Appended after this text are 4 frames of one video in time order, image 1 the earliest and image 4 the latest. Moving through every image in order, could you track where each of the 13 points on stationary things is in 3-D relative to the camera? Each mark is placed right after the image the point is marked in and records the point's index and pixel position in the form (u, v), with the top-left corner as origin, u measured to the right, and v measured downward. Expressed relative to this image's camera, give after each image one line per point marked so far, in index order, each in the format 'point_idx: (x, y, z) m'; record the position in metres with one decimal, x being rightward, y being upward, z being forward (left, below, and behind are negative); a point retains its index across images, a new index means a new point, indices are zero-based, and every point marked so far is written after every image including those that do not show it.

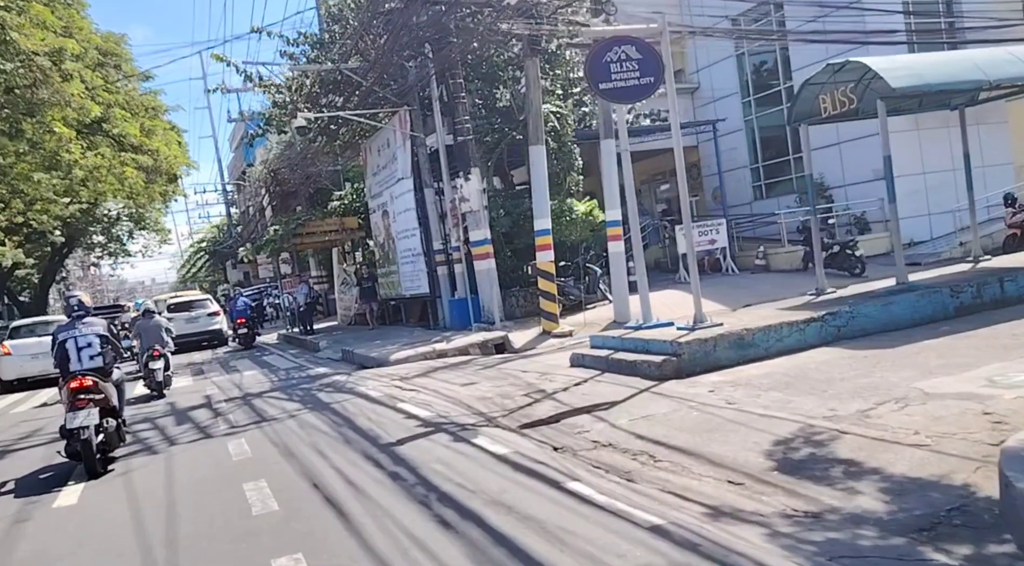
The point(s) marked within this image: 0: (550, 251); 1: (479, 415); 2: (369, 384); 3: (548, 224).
0: (+0.7, +0.6, +17.8) m
1: (-0.3, -1.2, +9.3) m
2: (-2.0, -1.4, +13.6) m
3: (+0.6, +1.1, +17.6) m
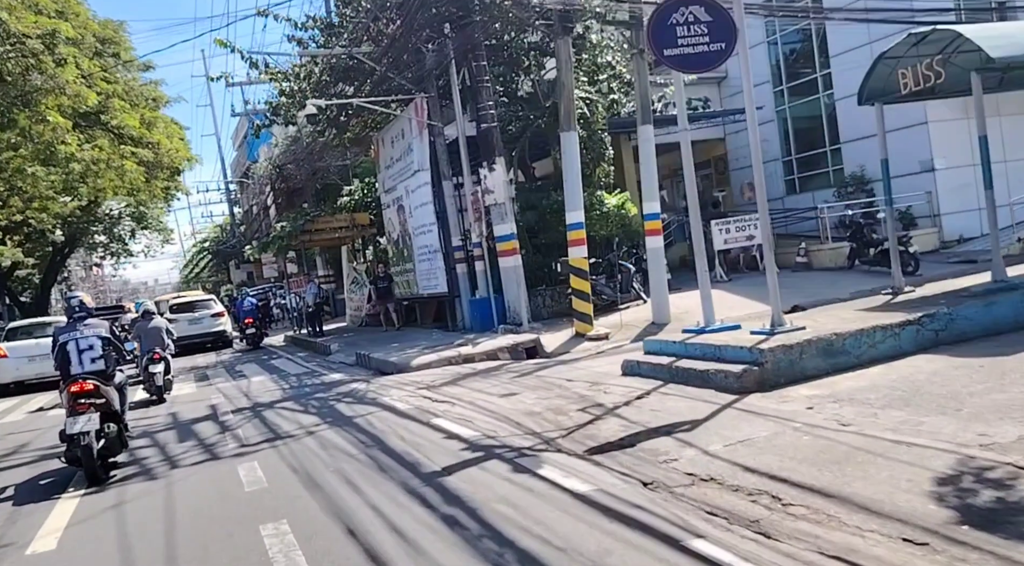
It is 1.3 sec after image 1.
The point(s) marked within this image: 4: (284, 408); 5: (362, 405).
0: (+1.2, +0.6, +16.4) m
1: (+0.2, -1.2, +7.9) m
2: (-1.5, -1.4, +12.2) m
3: (+1.1, +1.1, +16.2) m
4: (-2.8, -1.6, +12.2) m
5: (-1.7, -1.4, +11.3) m
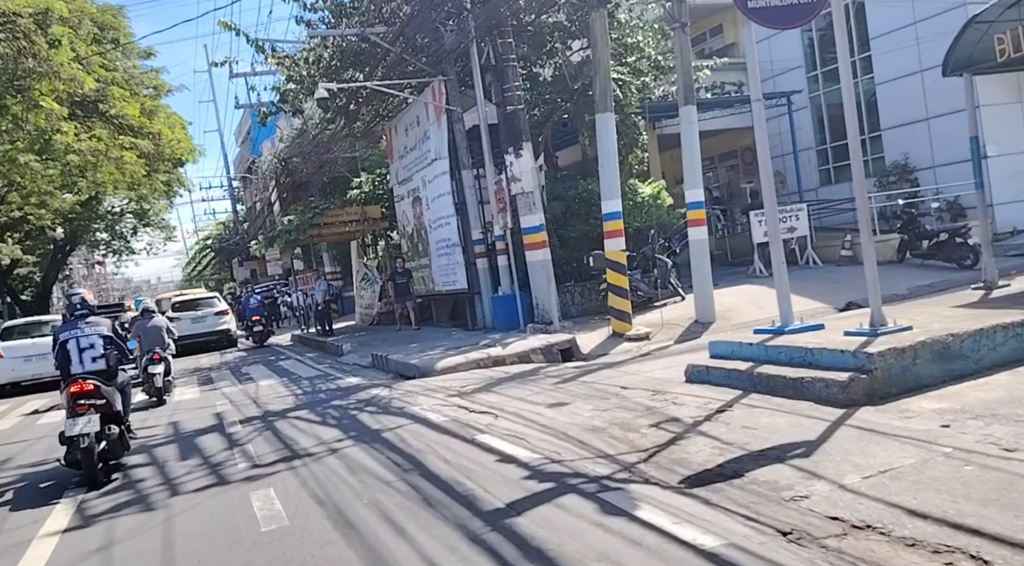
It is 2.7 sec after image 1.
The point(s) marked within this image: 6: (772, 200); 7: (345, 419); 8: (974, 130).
0: (+1.7, +0.7, +15.1) m
1: (+0.6, -1.2, +6.5) m
2: (-1.0, -1.3, +10.9) m
3: (+1.6, +1.2, +14.9) m
4: (-2.4, -1.5, +10.9) m
5: (-1.3, -1.4, +10.0) m
6: (+2.7, +0.8, +9.9) m
7: (-1.7, -1.4, +10.2) m
8: (+5.1, +1.7, +10.7) m
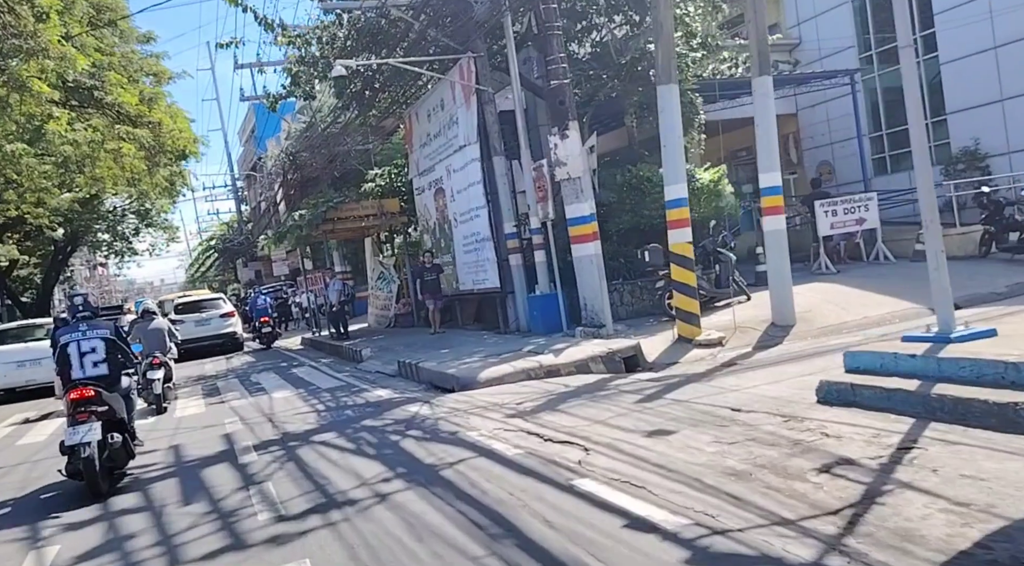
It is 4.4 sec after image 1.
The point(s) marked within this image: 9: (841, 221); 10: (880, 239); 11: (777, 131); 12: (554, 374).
0: (+2.4, +0.7, +13.1) m
1: (+1.3, -1.1, +4.6) m
2: (-0.4, -1.3, +9.0) m
3: (+2.3, +1.2, +12.9) m
4: (-1.7, -1.5, +9.0) m
5: (-0.6, -1.3, +8.1) m
6: (+3.3, +0.9, +7.9) m
7: (-1.1, -1.4, +8.3) m
8: (+5.7, +1.7, +8.8) m
9: (+6.0, +1.1, +17.7) m
10: (+7.0, +0.8, +18.4) m
11: (+3.6, +2.1, +13.2) m
12: (+0.5, -1.1, +11.8) m
